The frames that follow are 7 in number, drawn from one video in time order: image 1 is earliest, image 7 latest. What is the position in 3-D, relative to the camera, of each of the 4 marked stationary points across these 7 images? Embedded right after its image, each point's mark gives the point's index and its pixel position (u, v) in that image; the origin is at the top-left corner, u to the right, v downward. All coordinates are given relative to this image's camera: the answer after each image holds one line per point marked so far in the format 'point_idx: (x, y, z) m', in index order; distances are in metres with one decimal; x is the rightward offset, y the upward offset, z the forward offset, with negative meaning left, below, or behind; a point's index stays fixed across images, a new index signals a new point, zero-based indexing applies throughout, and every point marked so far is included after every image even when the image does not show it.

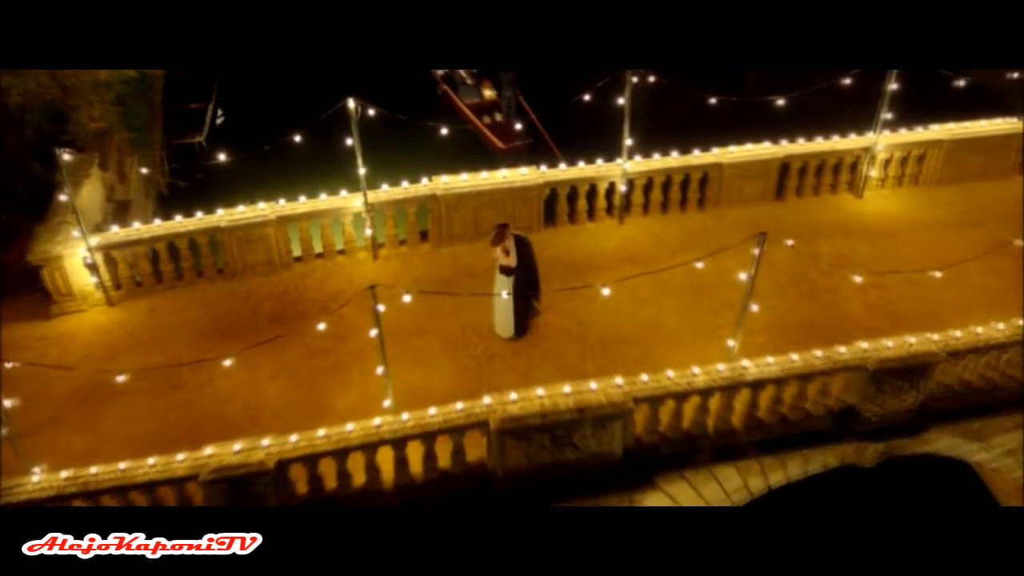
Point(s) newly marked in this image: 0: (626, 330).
0: (+1.3, -0.5, +11.1) m
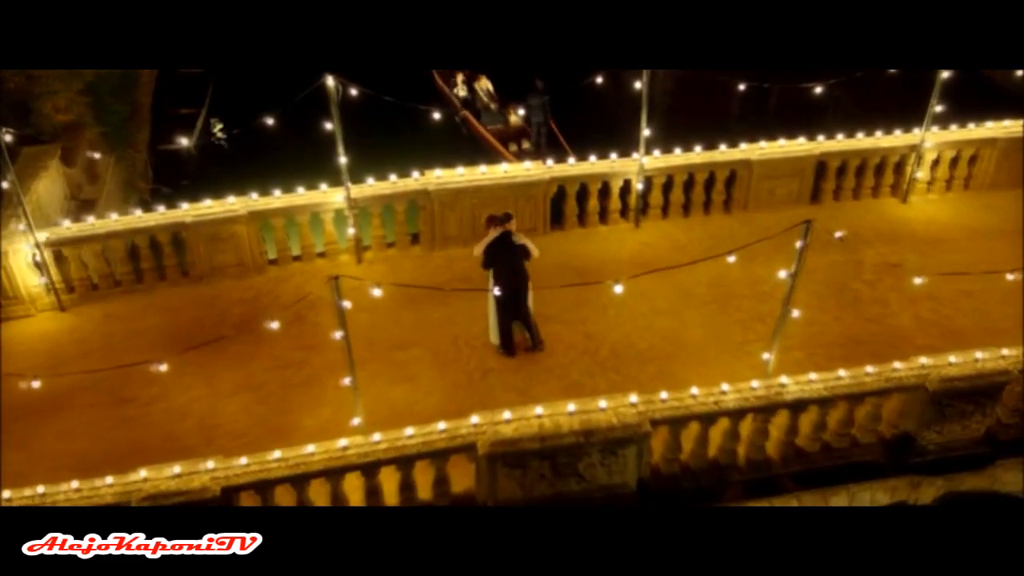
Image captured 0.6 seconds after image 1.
0: (+1.3, -0.6, +9.6) m
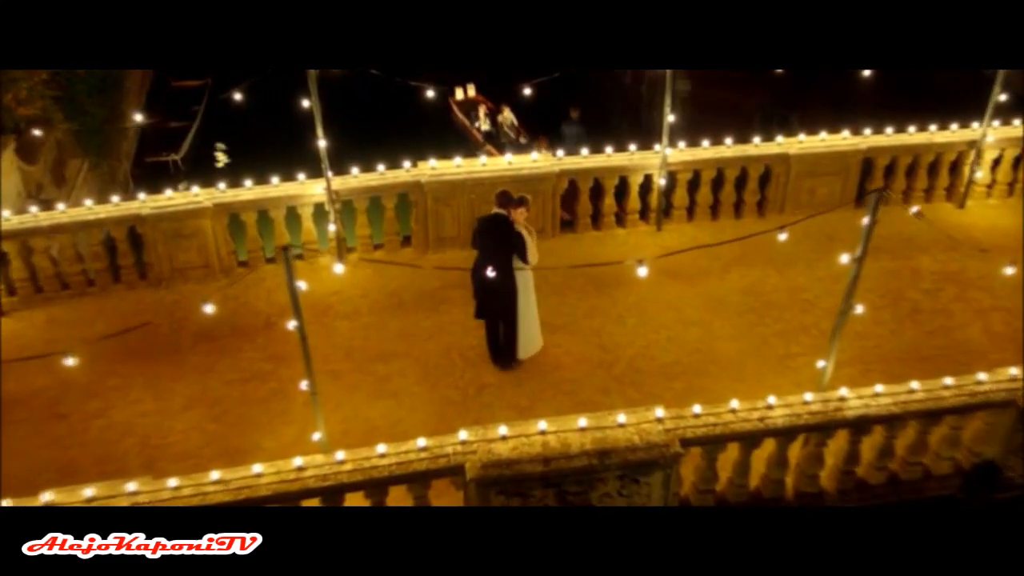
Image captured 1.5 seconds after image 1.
0: (+1.3, -0.6, +8.2) m
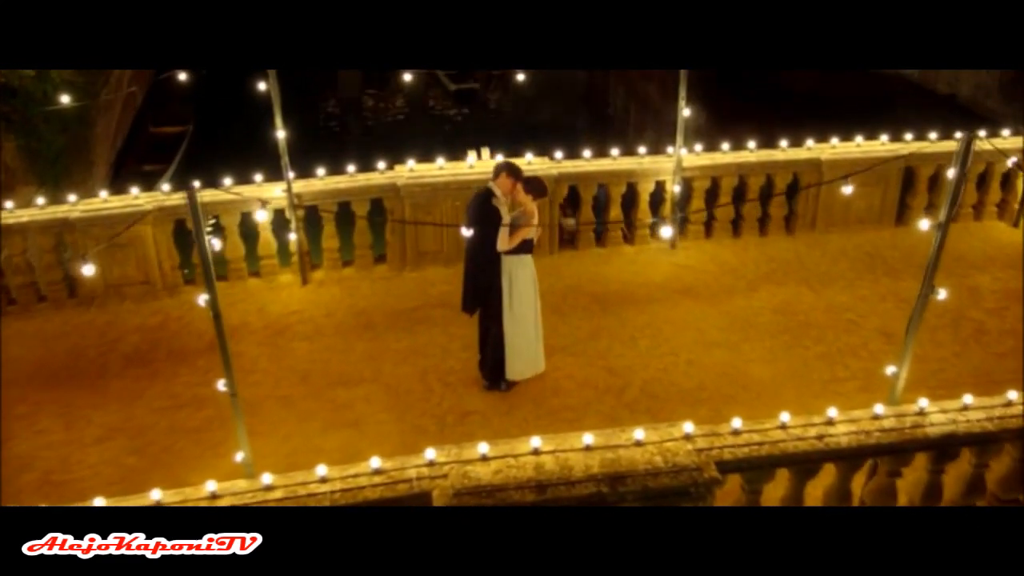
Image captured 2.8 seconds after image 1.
0: (+1.2, -0.7, +6.8) m
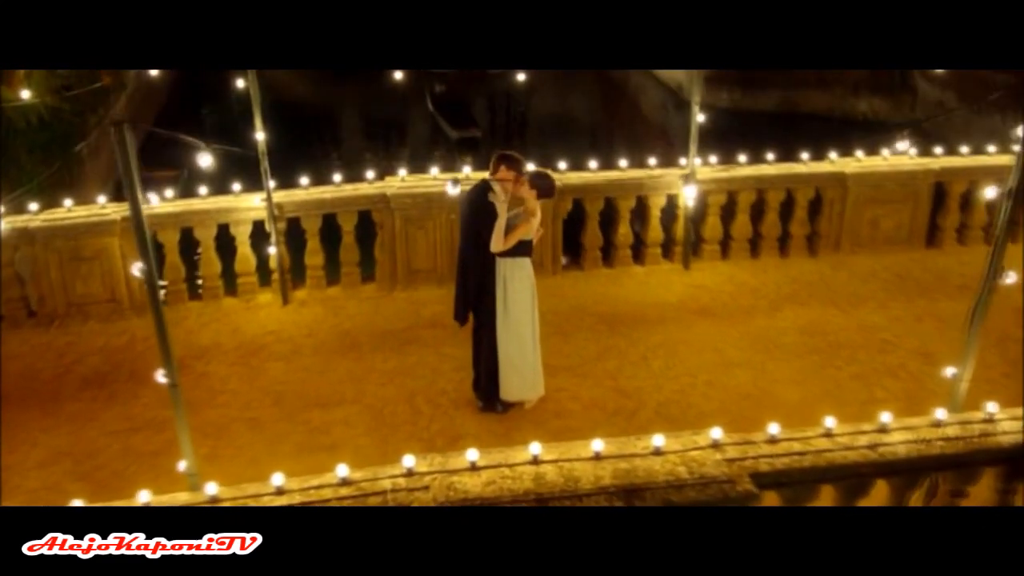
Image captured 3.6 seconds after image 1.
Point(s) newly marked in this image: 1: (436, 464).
0: (+1.2, -0.7, +6.0) m
1: (-0.3, -0.7, +4.0) m
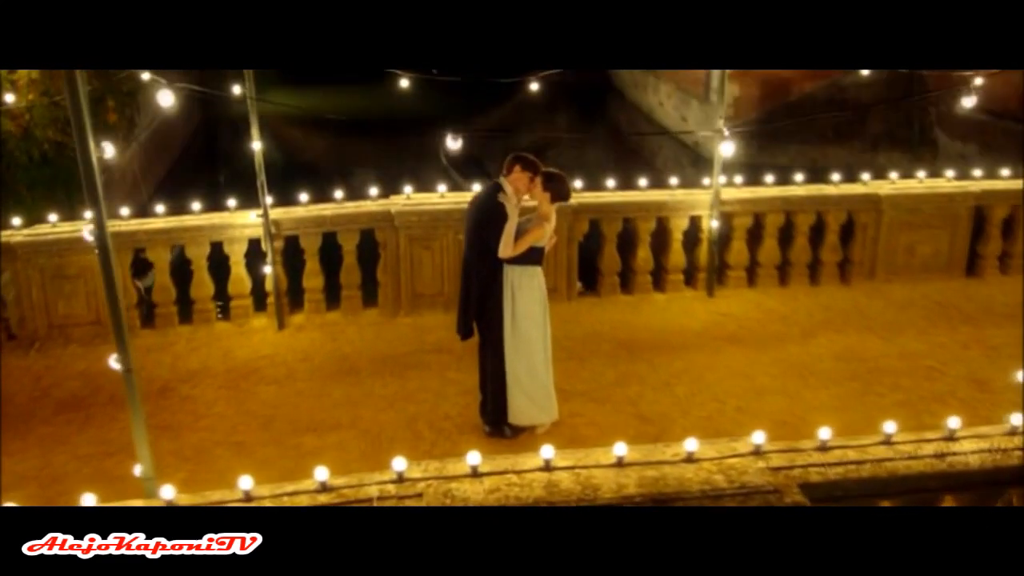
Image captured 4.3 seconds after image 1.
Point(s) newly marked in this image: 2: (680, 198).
0: (+1.3, -0.8, +5.5) m
1: (-0.3, -0.7, +3.4) m
2: (+1.3, +0.7, +7.4) m
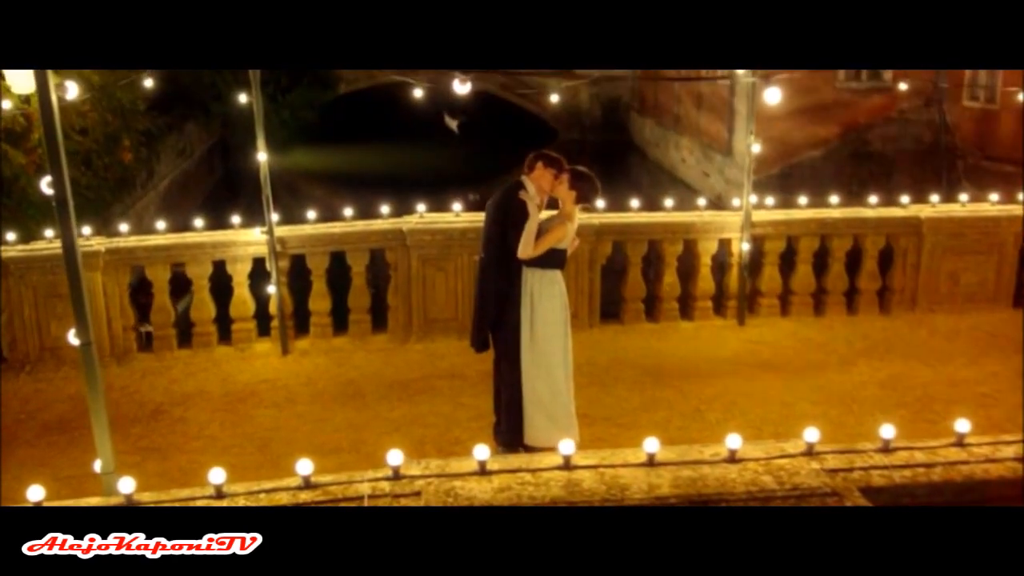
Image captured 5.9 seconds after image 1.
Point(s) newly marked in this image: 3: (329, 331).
0: (+1.4, -0.9, +5.0) m
1: (-0.2, -0.6, +3.0) m
2: (+1.4, +0.5, +7.0) m
3: (-1.3, -0.3, +6.9) m
